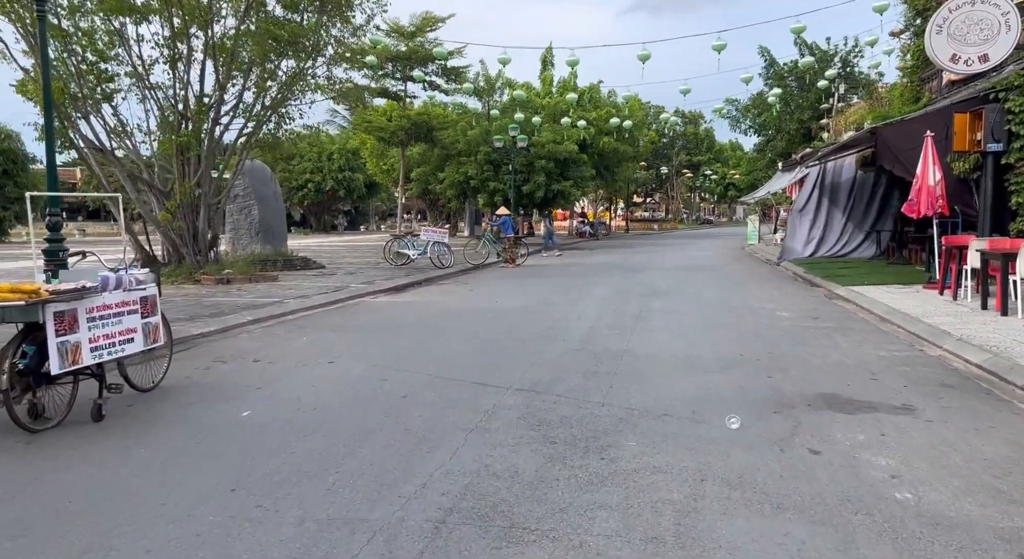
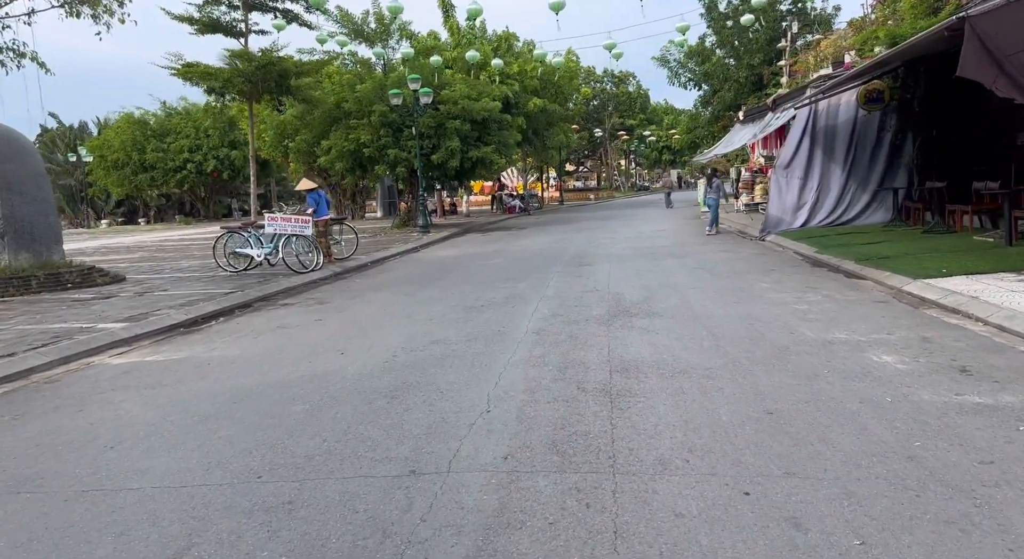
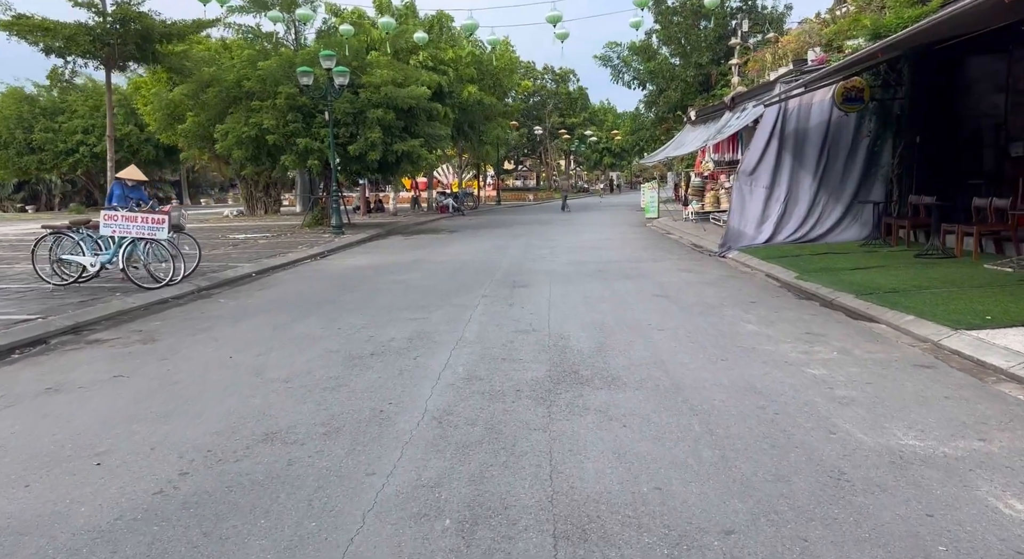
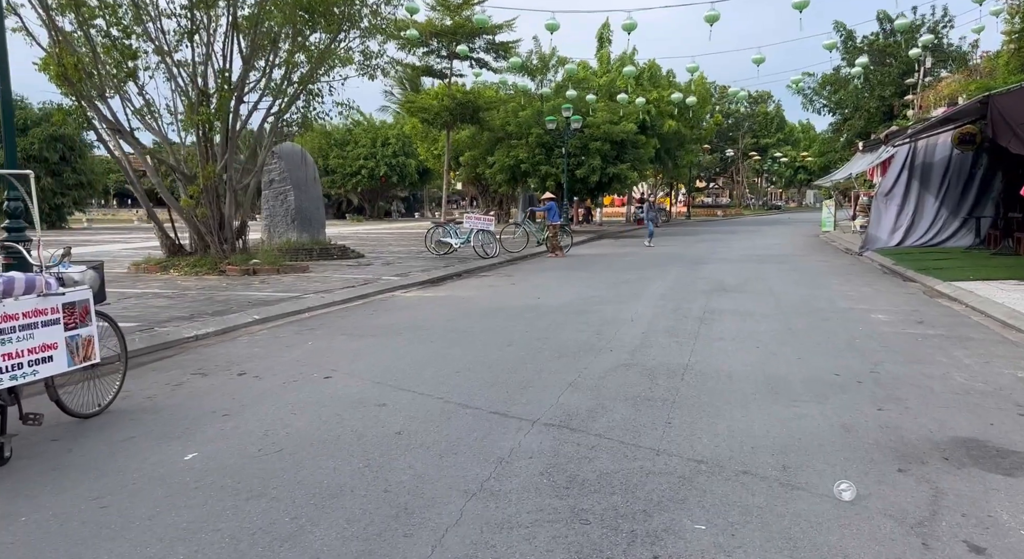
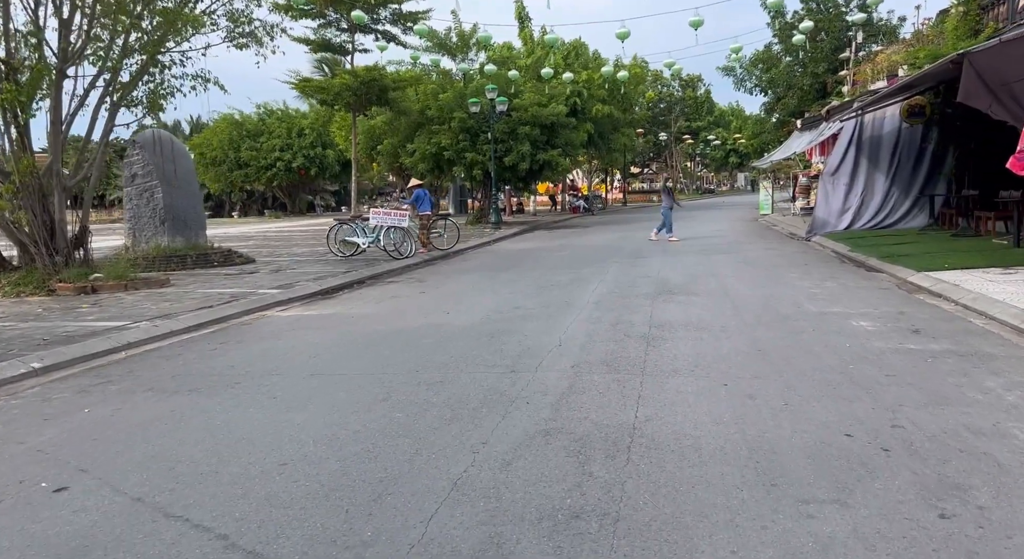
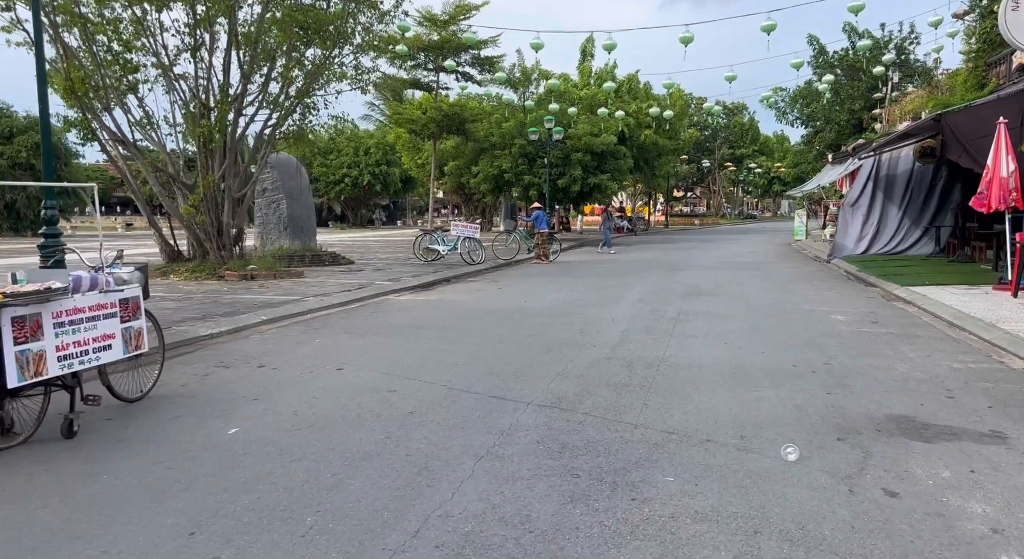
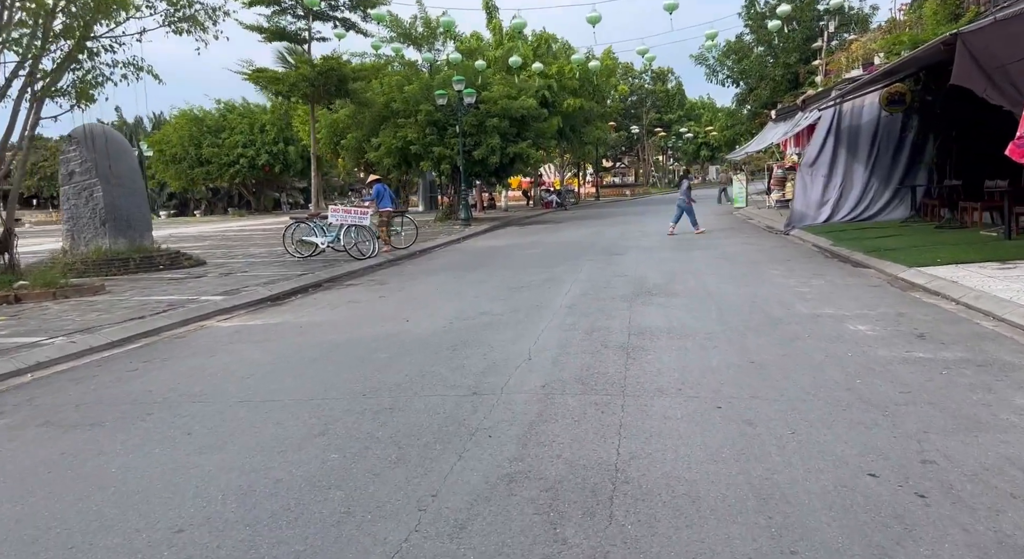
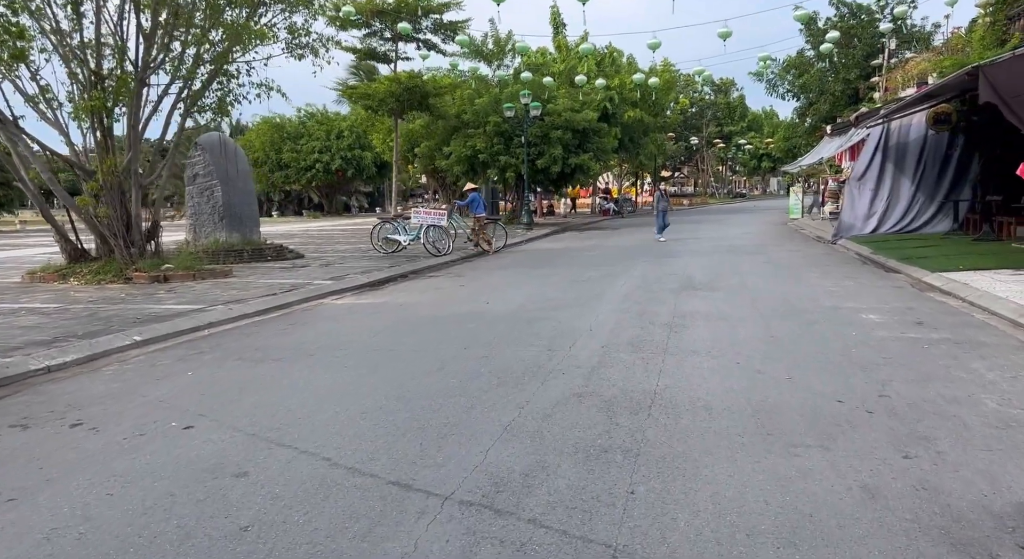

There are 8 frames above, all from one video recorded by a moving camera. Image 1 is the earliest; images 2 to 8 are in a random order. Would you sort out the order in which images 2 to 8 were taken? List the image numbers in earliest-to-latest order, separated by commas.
6, 4, 8, 5, 7, 2, 3
